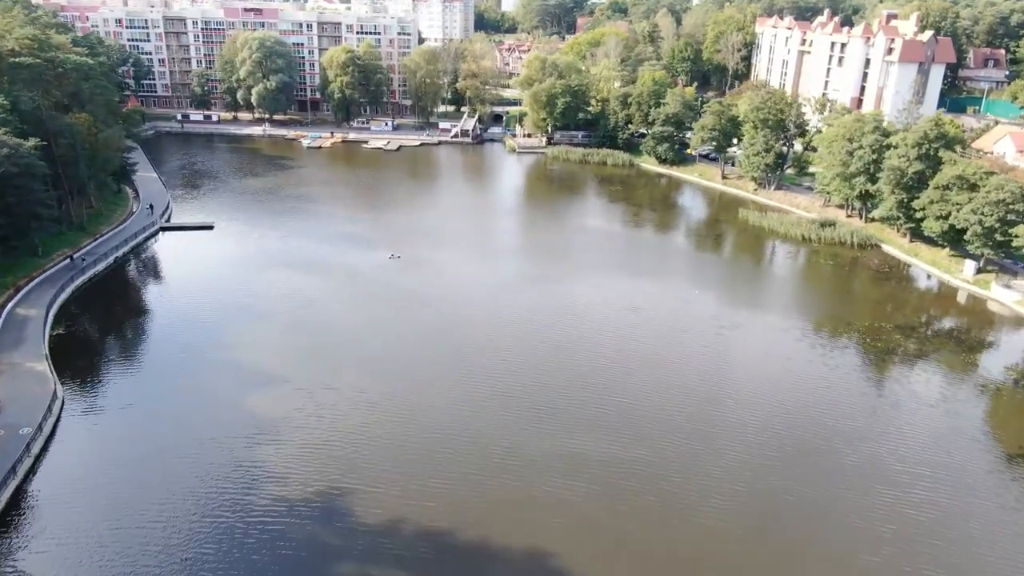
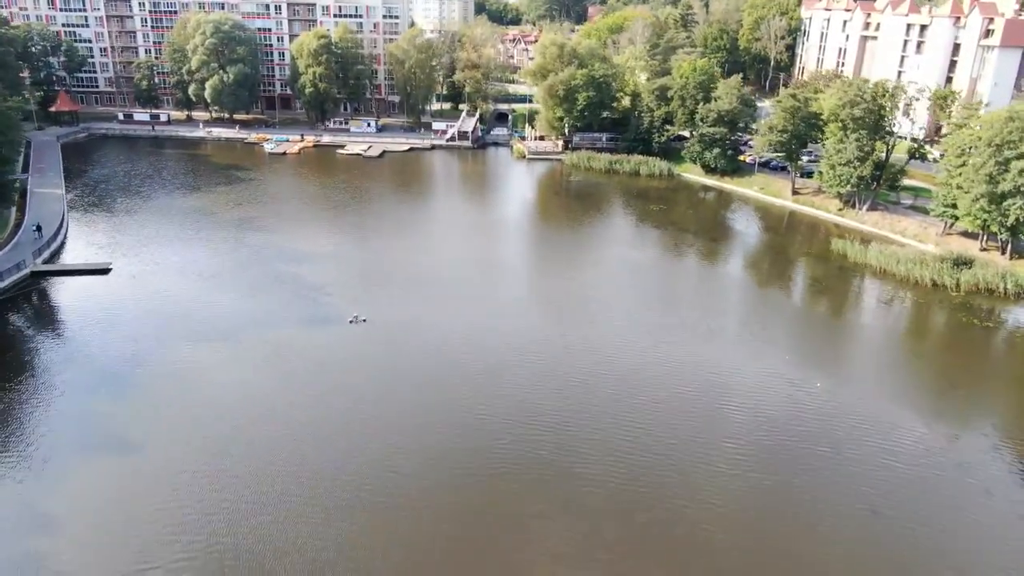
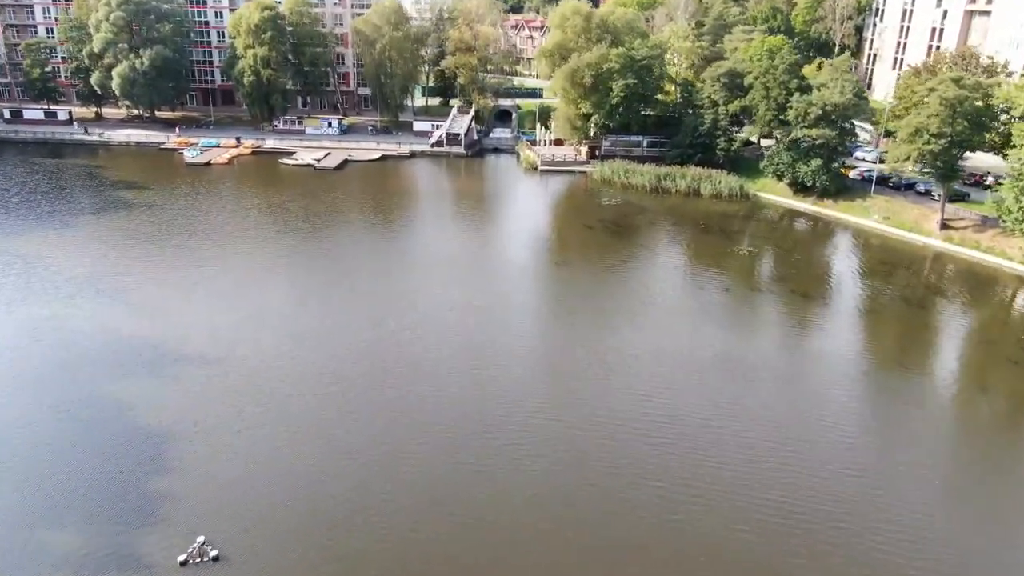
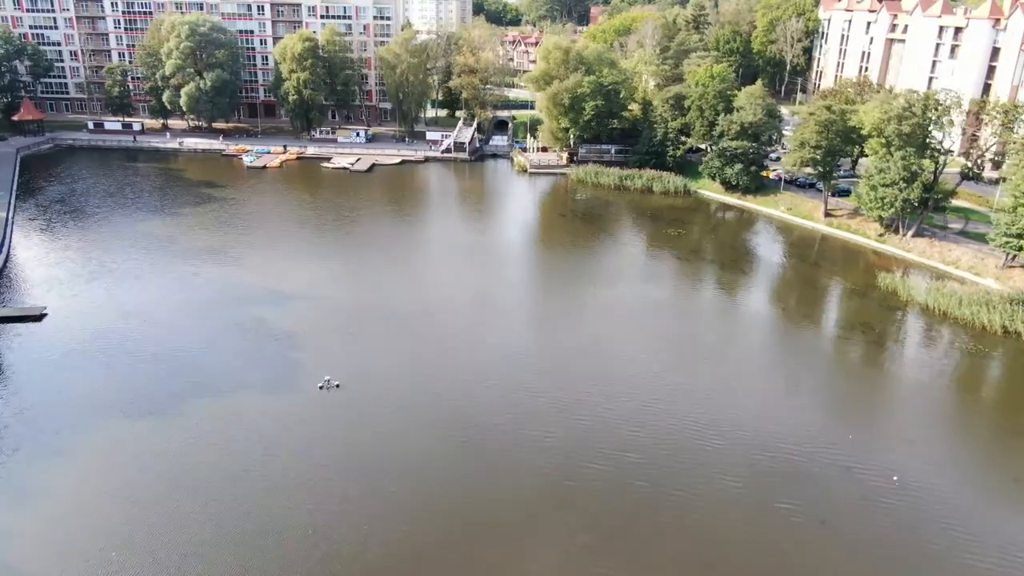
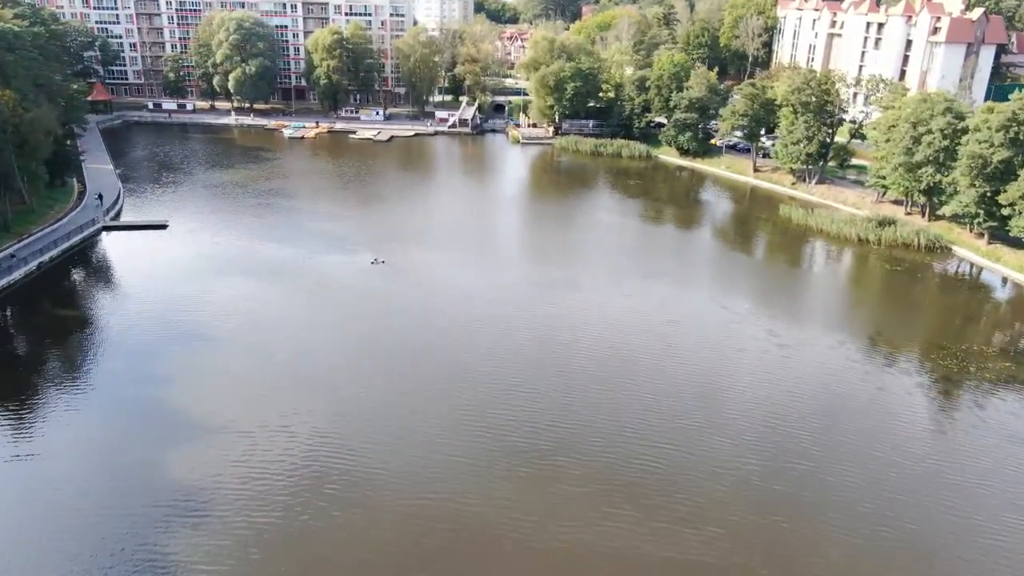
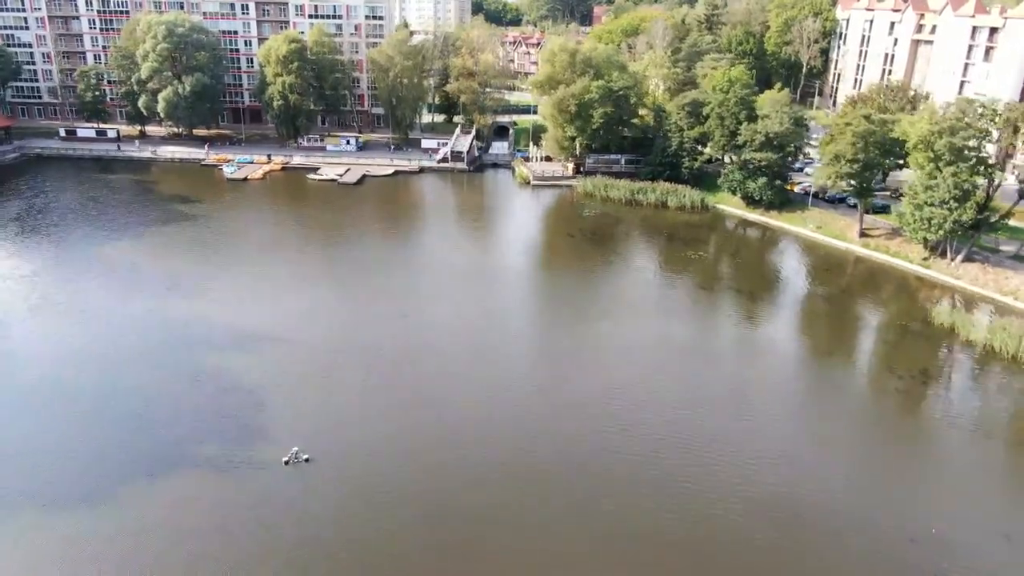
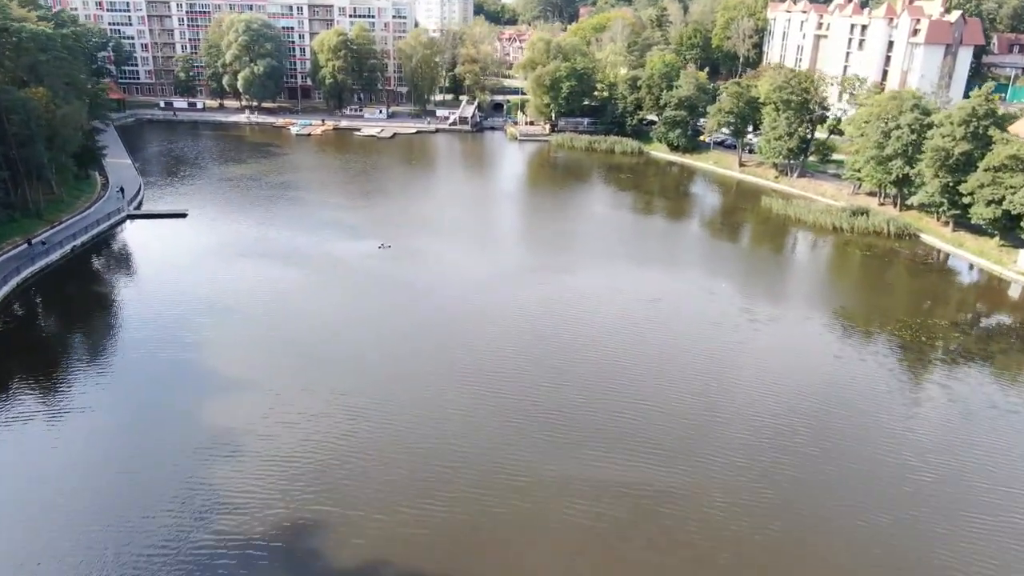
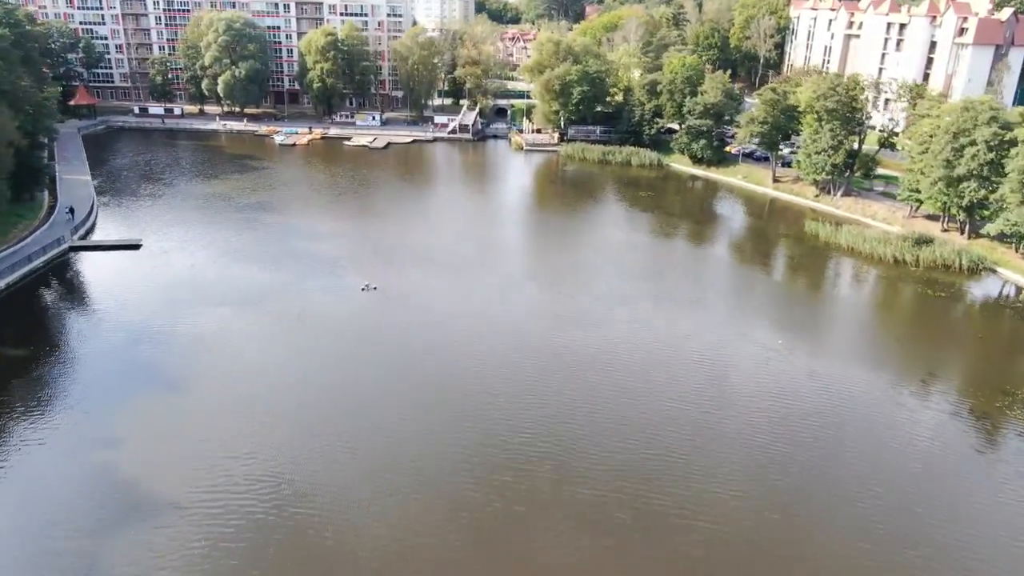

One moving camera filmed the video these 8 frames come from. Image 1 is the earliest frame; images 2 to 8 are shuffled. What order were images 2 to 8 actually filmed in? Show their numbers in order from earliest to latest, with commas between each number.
7, 5, 8, 2, 4, 6, 3
